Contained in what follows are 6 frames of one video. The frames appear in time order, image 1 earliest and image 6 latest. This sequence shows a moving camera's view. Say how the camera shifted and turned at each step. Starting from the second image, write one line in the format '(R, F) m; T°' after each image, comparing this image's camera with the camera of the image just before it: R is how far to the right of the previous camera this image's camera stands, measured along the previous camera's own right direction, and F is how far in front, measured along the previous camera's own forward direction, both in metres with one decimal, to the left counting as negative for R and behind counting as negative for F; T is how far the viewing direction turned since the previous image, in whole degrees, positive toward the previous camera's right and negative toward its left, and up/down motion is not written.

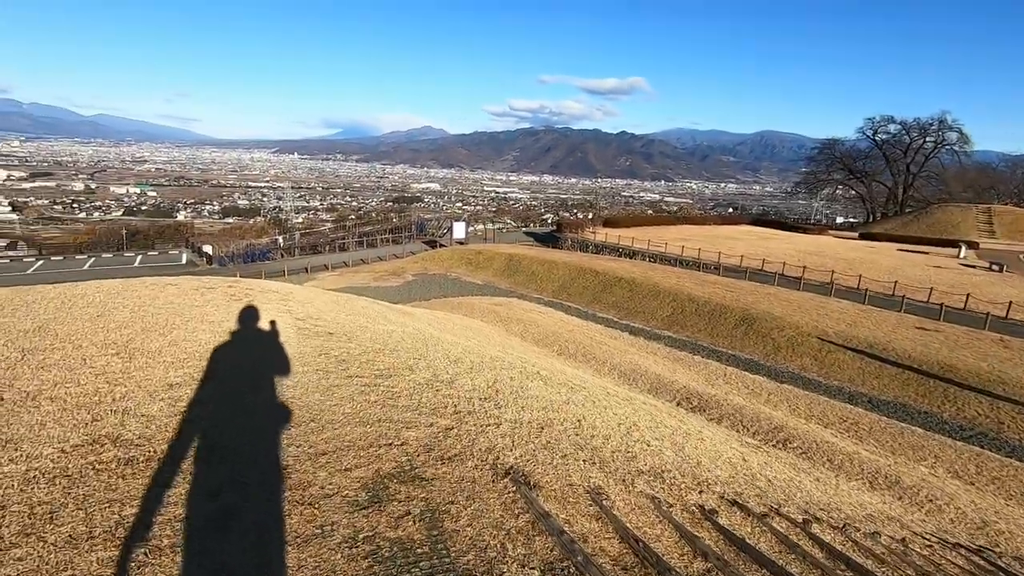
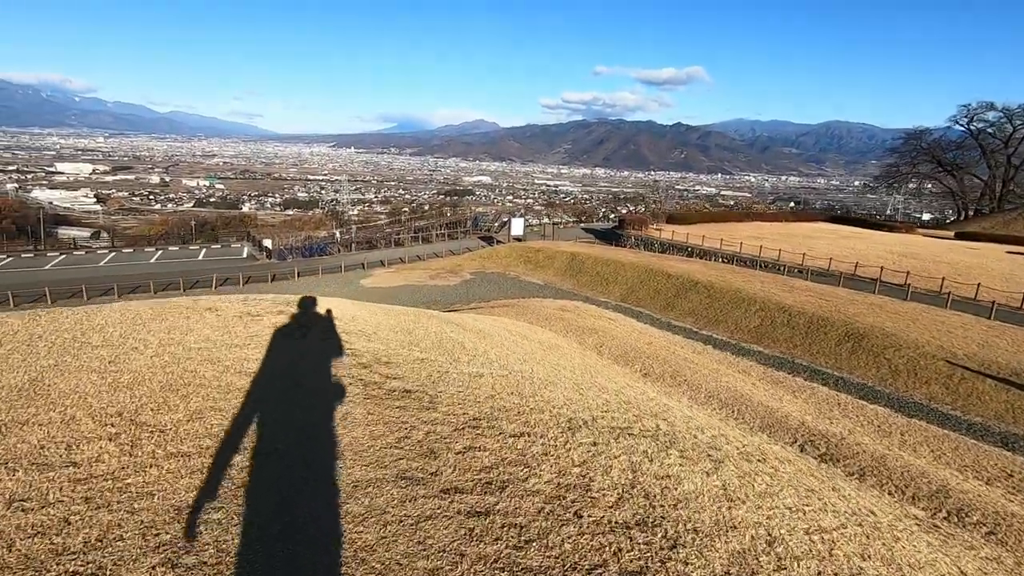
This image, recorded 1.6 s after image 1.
(-0.7, +1.5) m; -5°
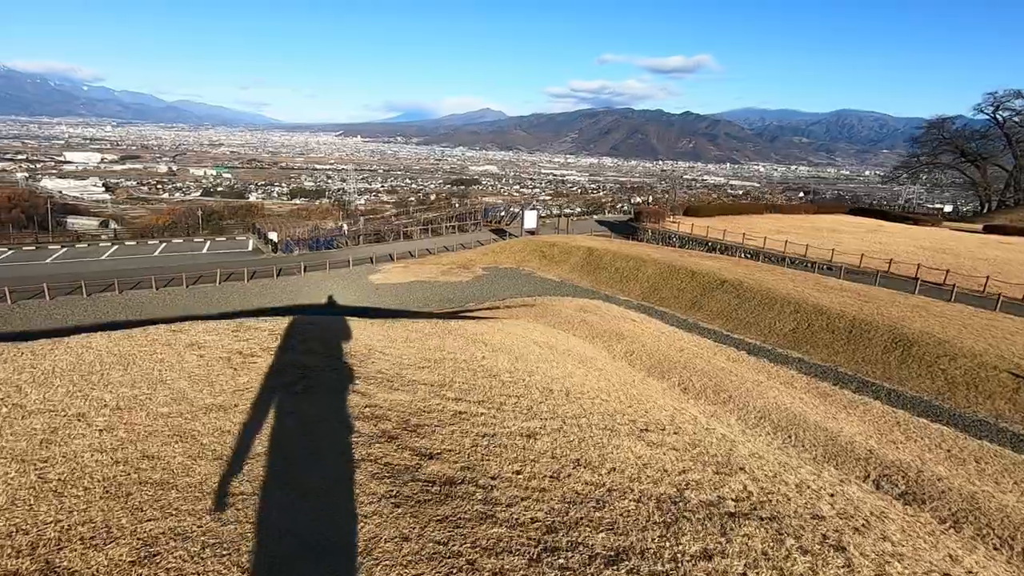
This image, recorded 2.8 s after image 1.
(-0.4, +1.1) m; -1°
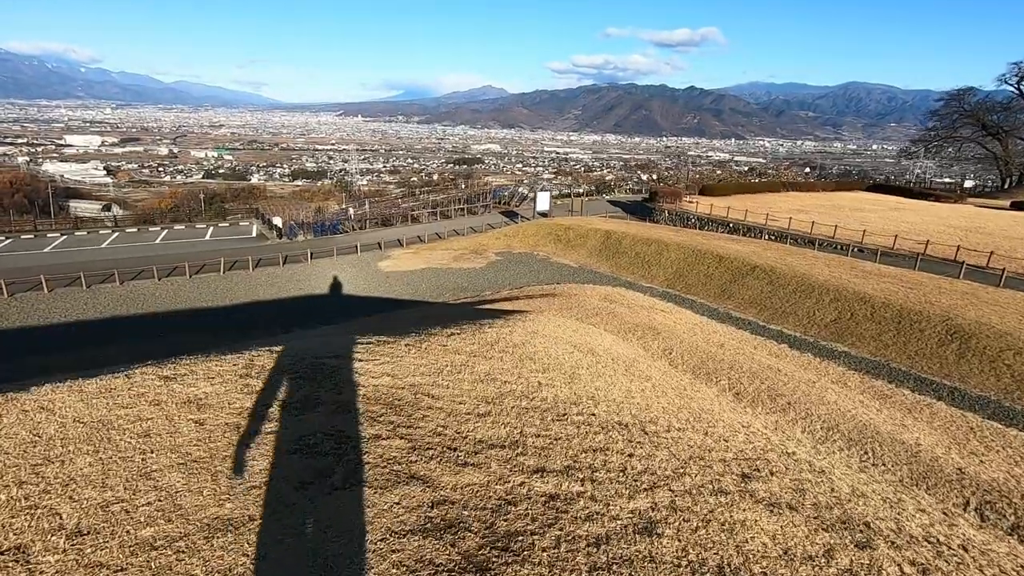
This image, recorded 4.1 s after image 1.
(-0.6, +1.1) m; 0°
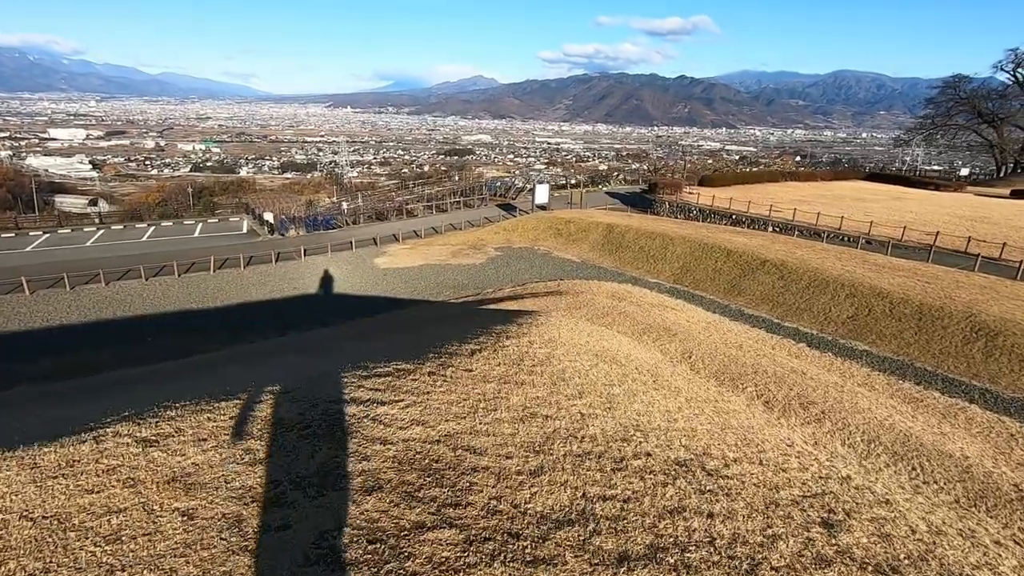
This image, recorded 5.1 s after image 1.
(-0.4, +0.7) m; +1°
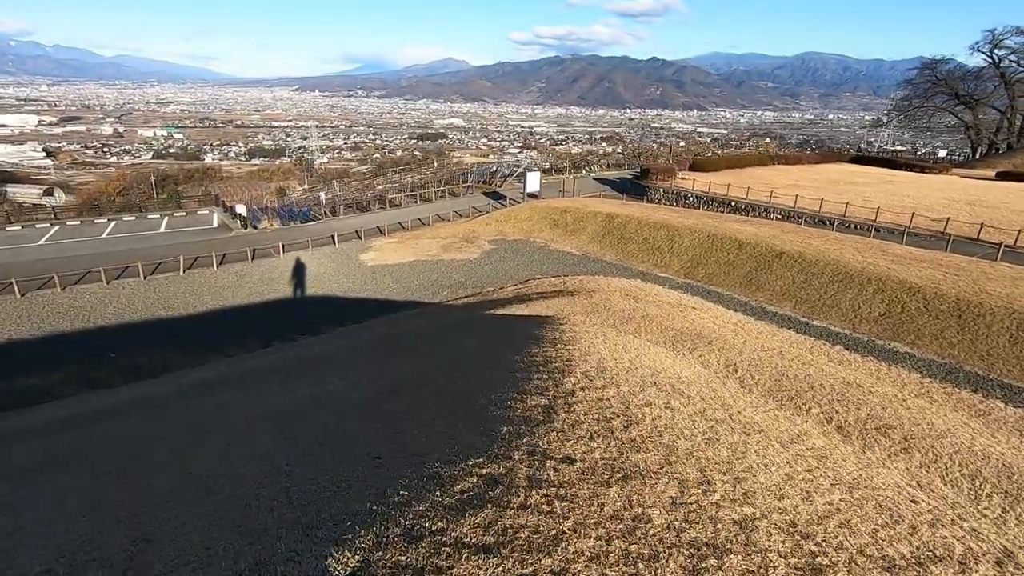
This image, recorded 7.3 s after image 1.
(-0.9, +1.5) m; +3°
